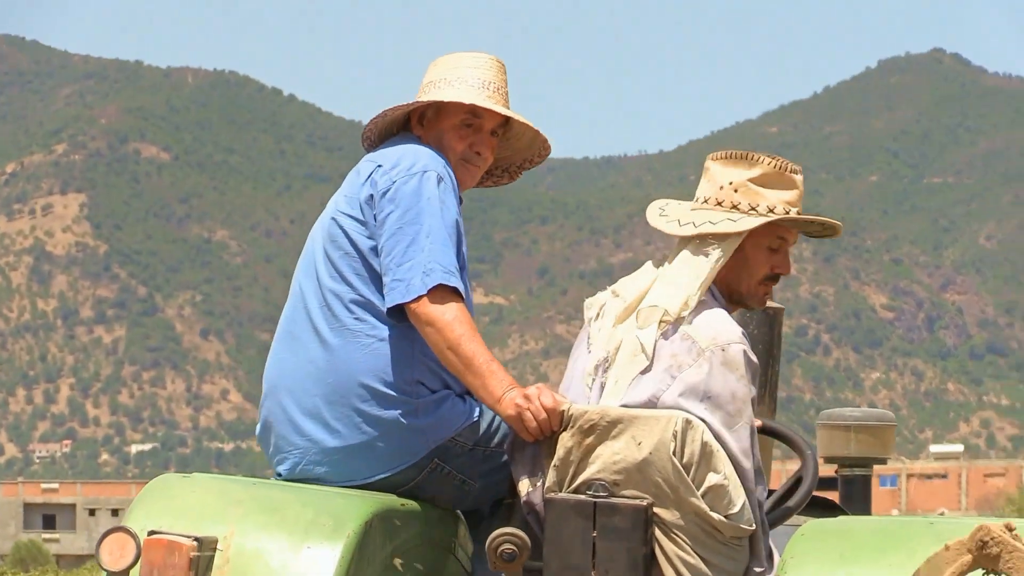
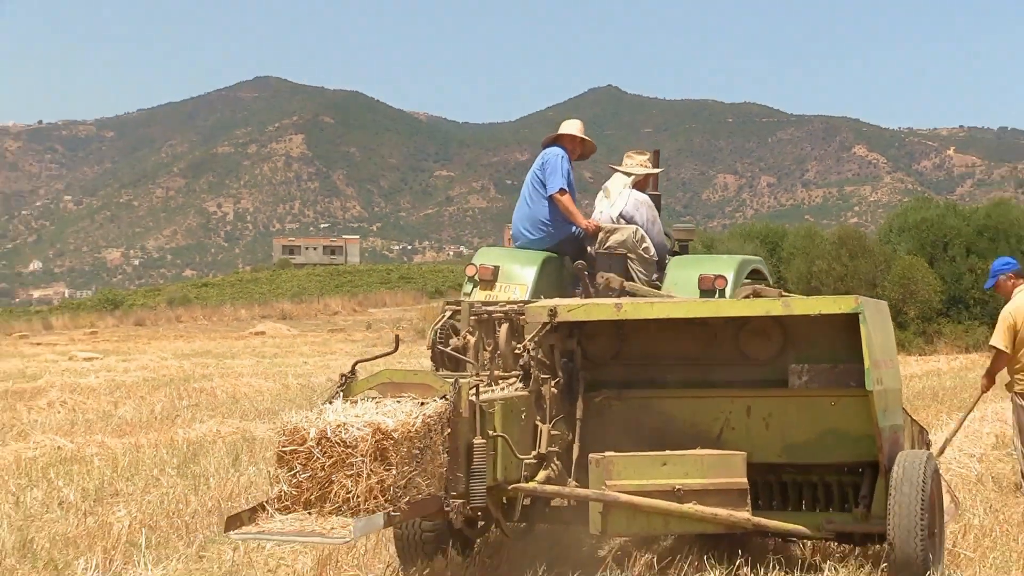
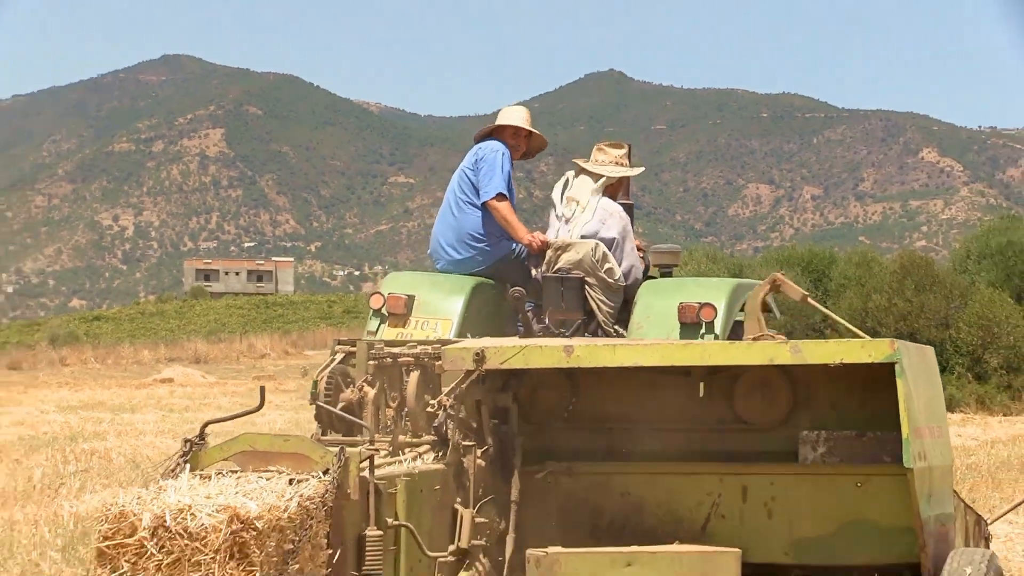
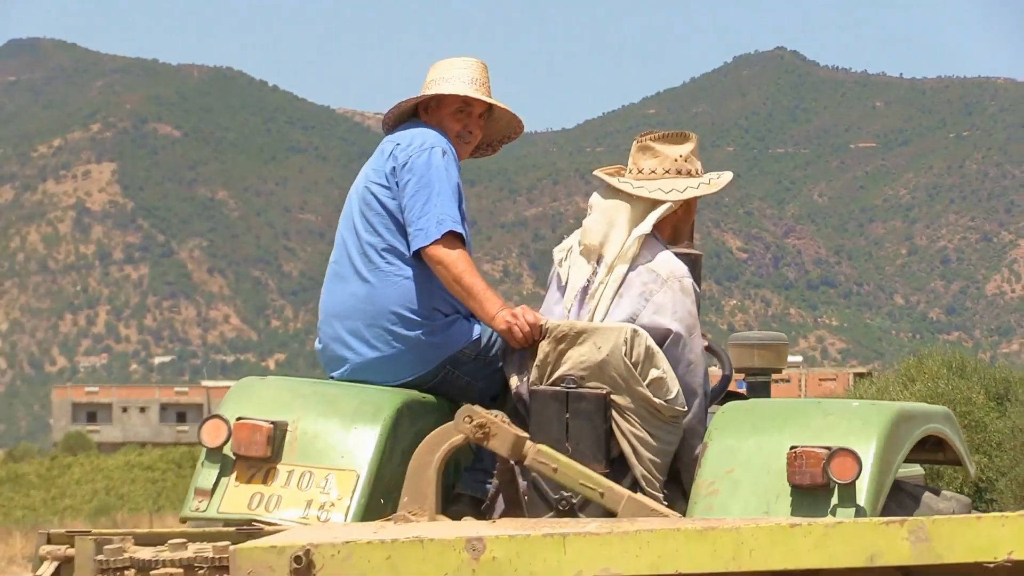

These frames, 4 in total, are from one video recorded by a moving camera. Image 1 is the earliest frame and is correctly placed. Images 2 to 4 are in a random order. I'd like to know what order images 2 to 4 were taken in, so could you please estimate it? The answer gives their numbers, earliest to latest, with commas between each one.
4, 3, 2
